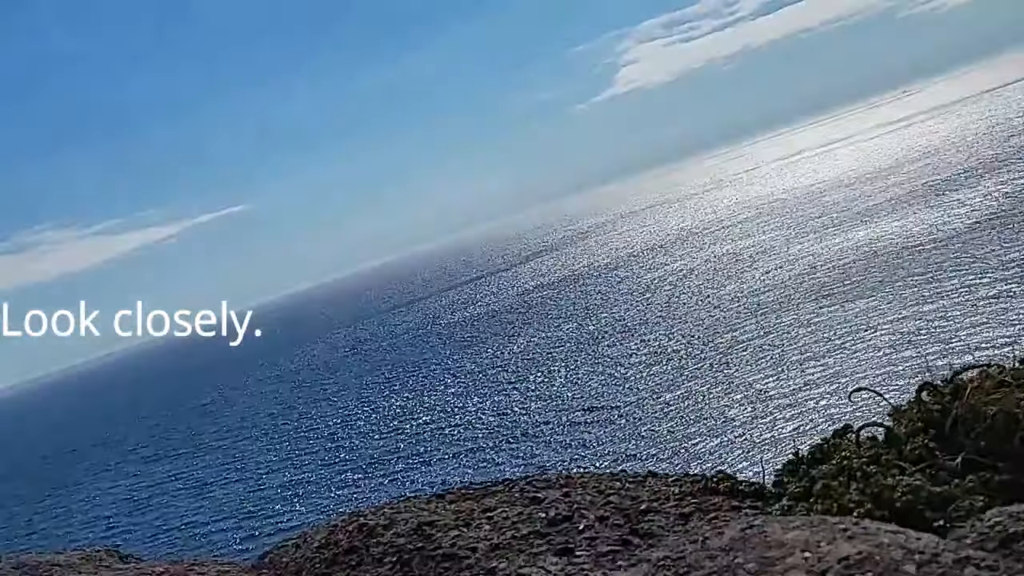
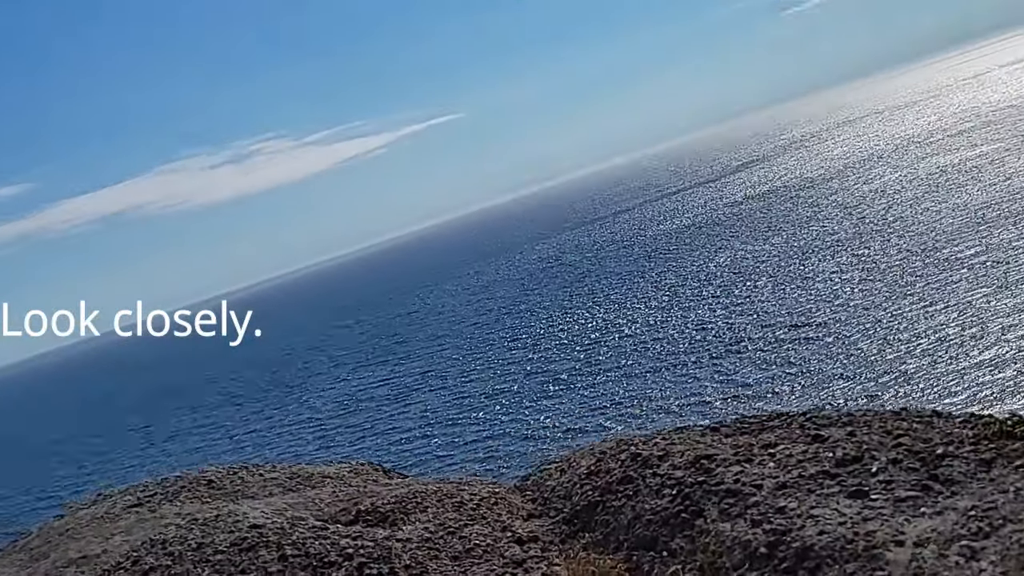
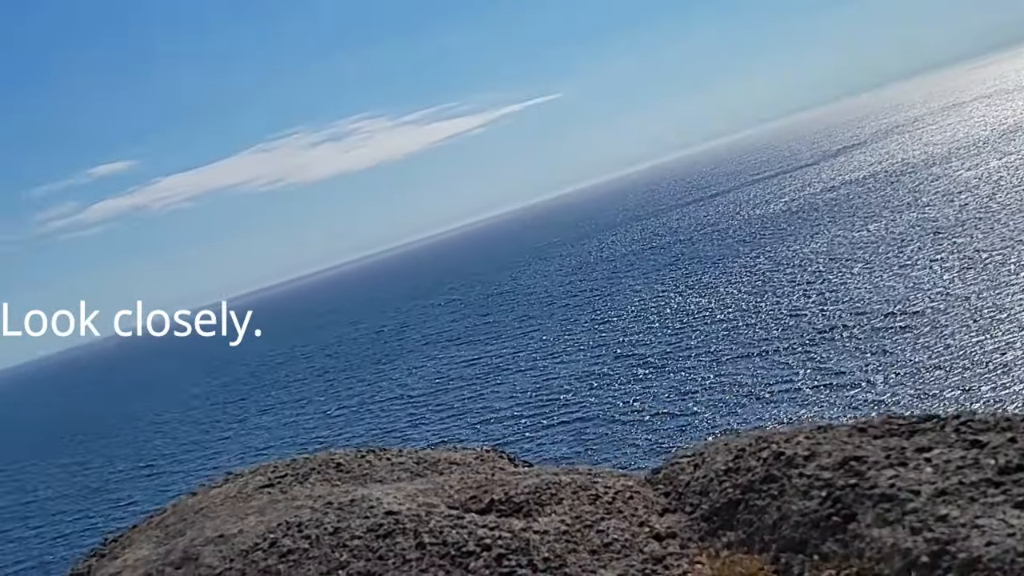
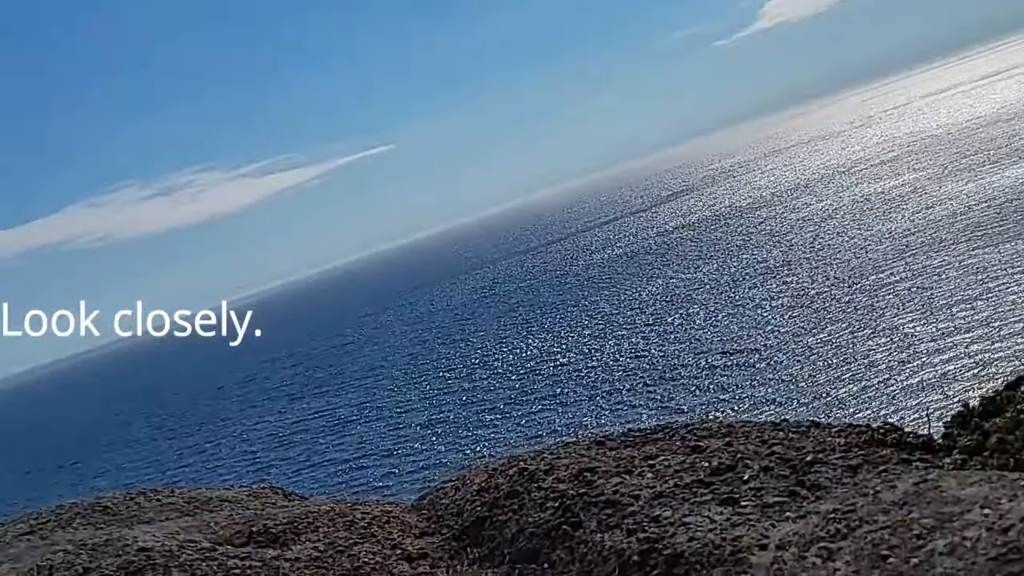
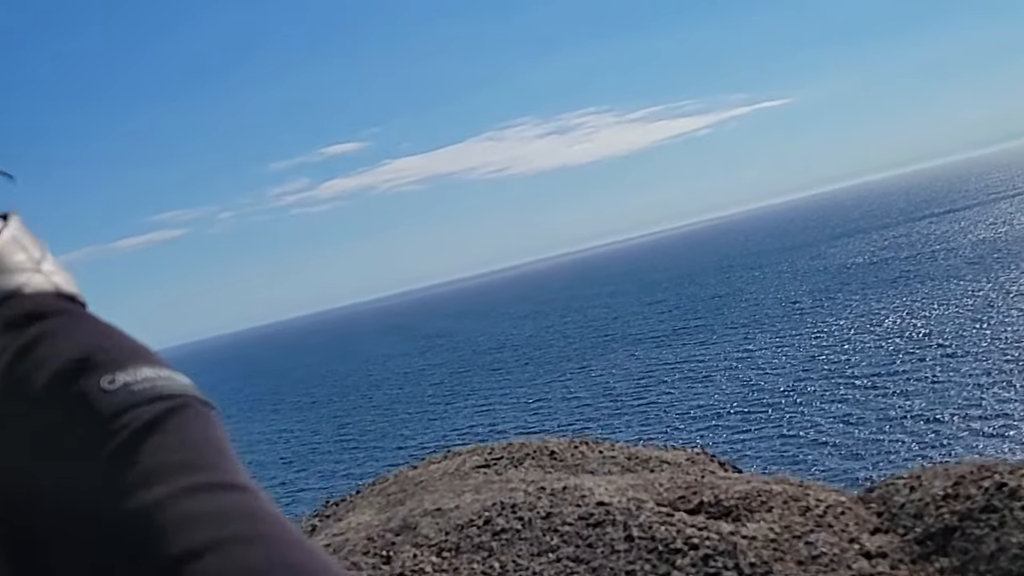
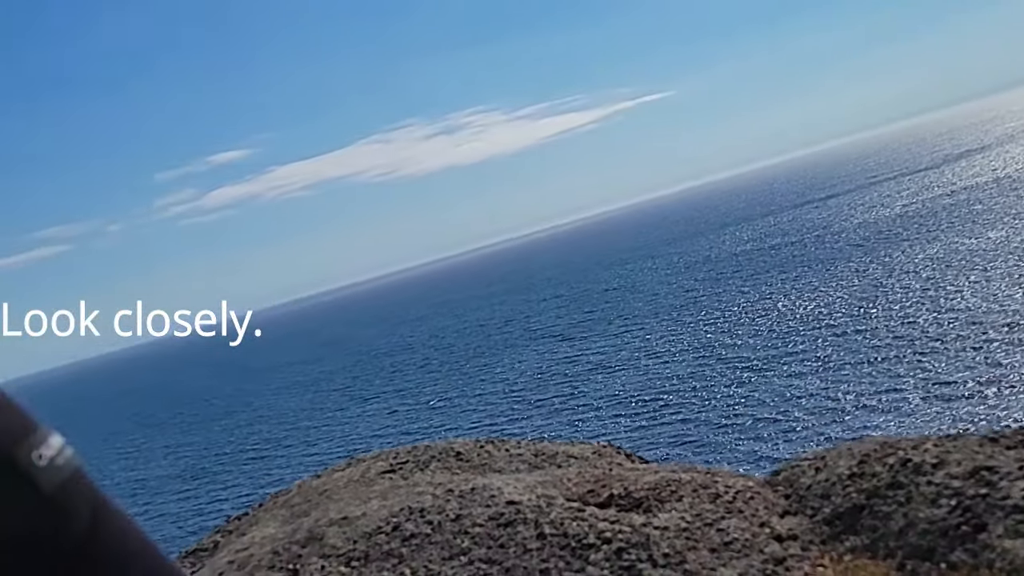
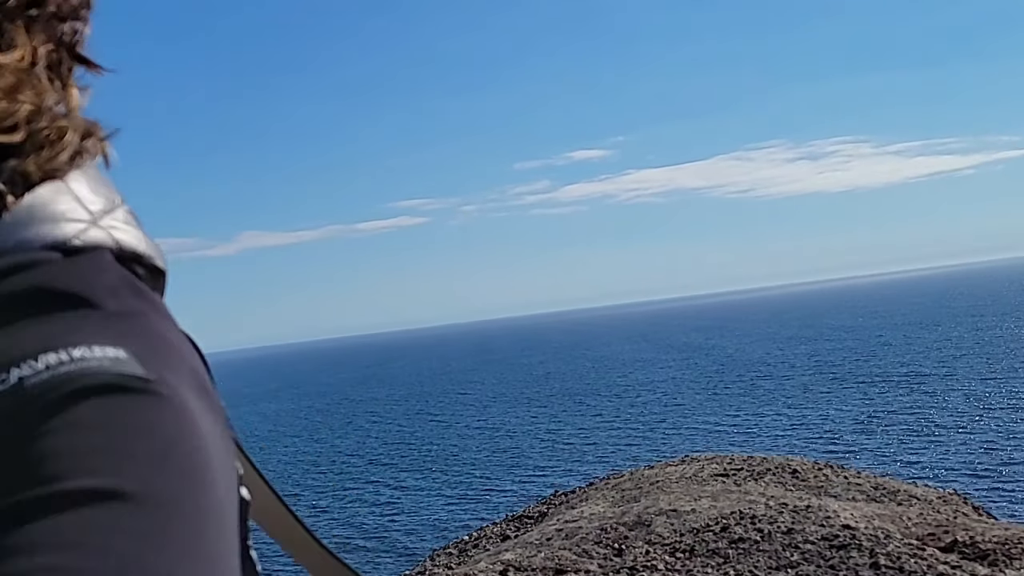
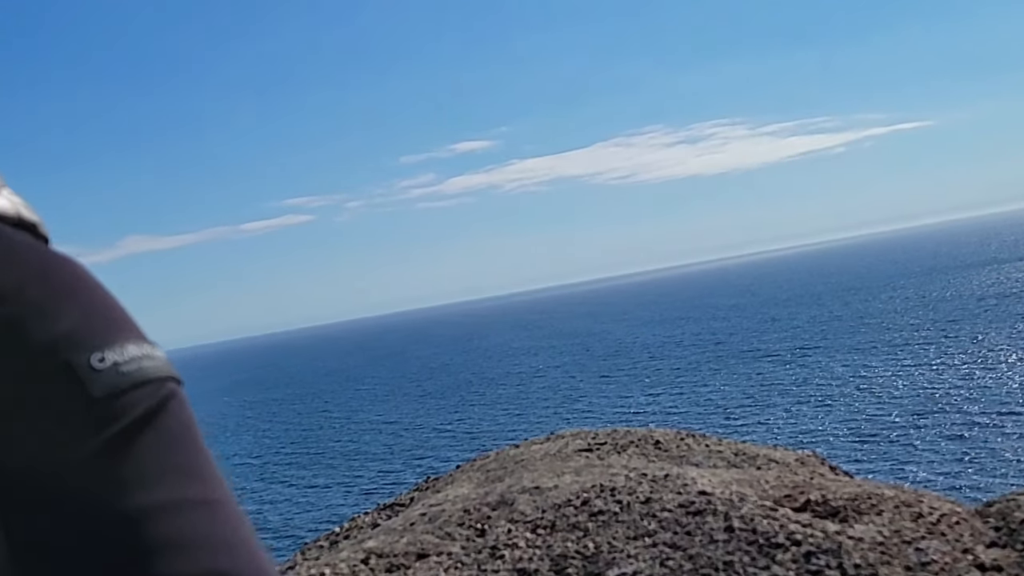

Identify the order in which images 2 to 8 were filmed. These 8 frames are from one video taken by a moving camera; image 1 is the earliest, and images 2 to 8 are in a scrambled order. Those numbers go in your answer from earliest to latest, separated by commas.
4, 2, 3, 6, 5, 8, 7
